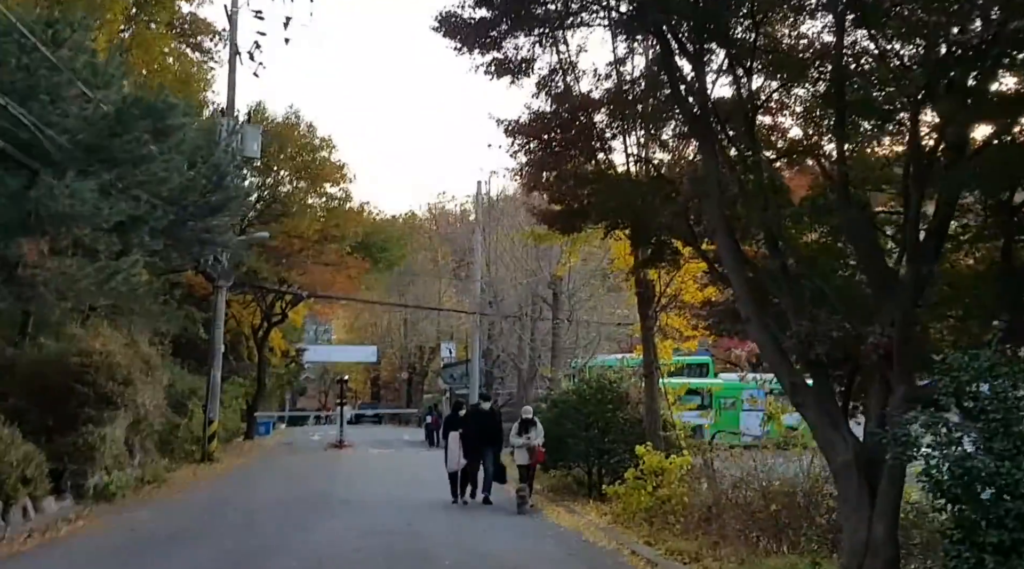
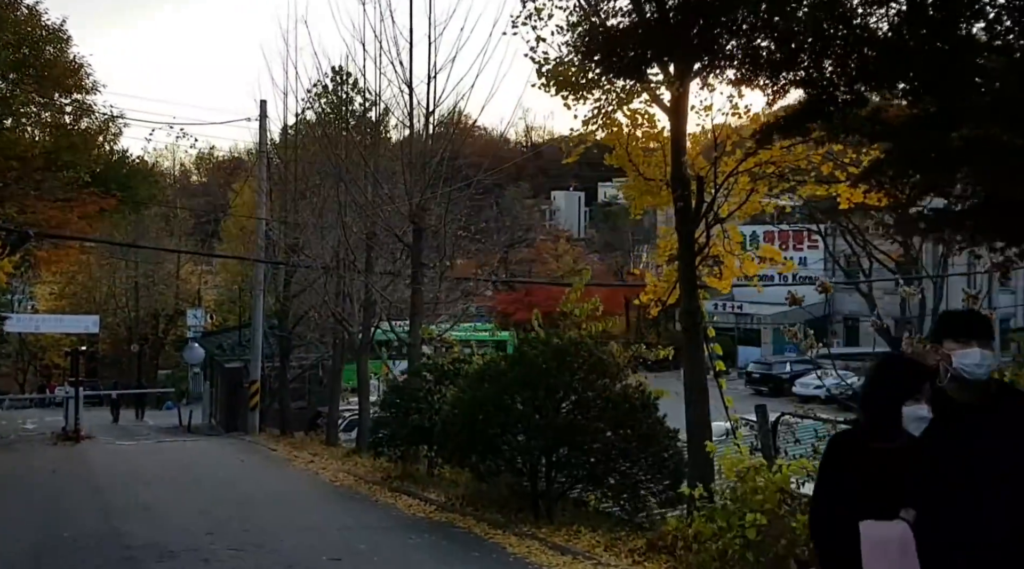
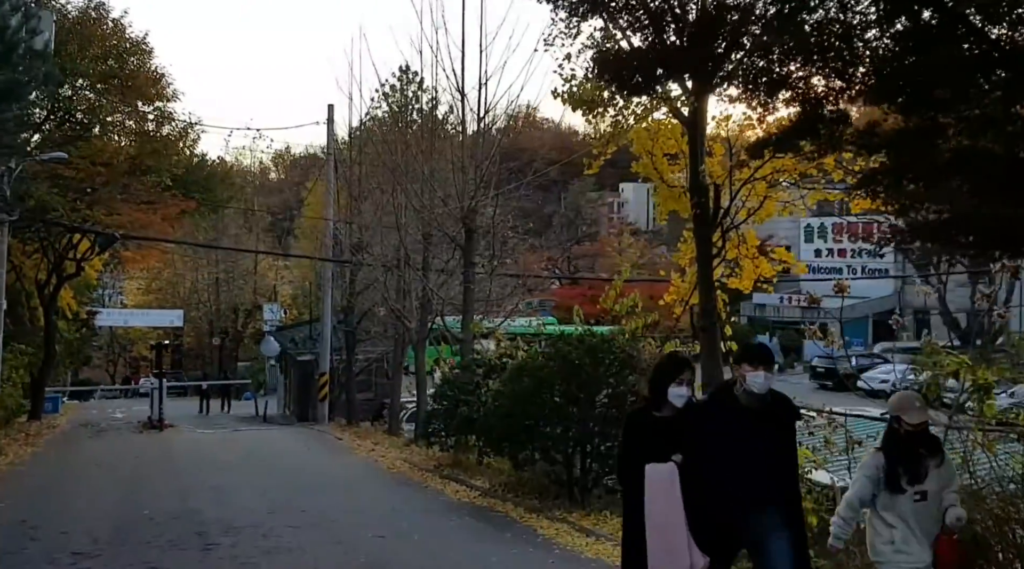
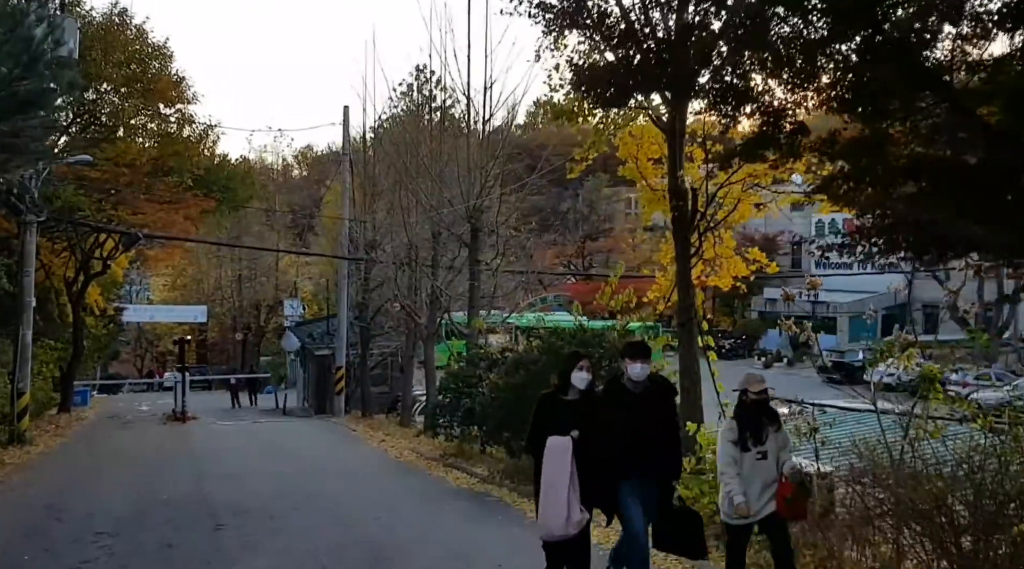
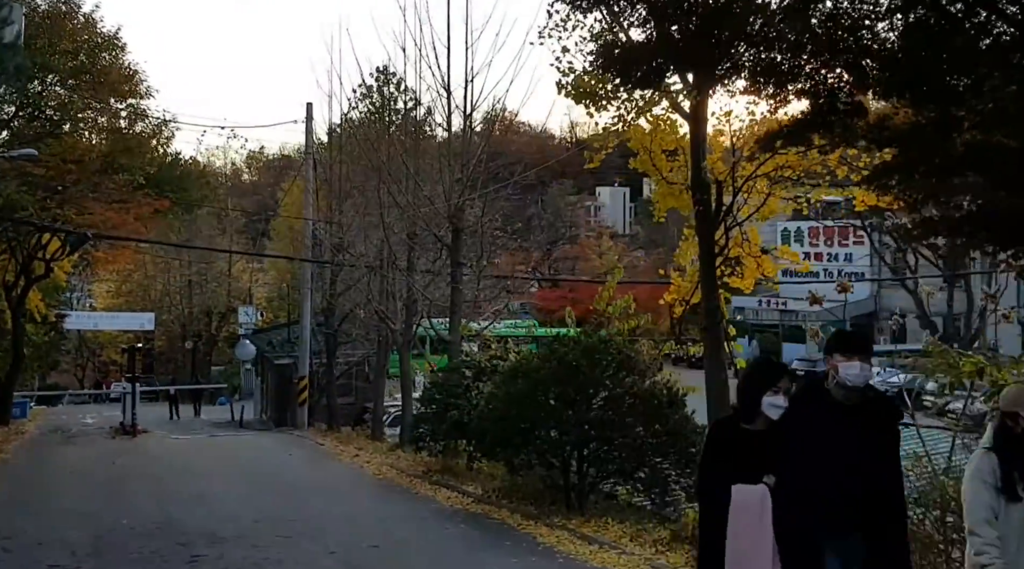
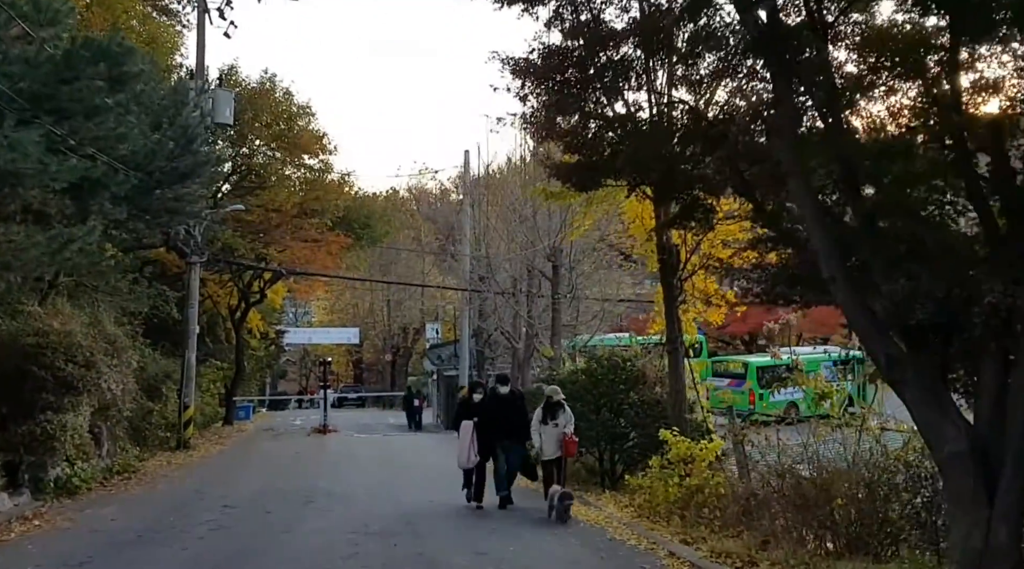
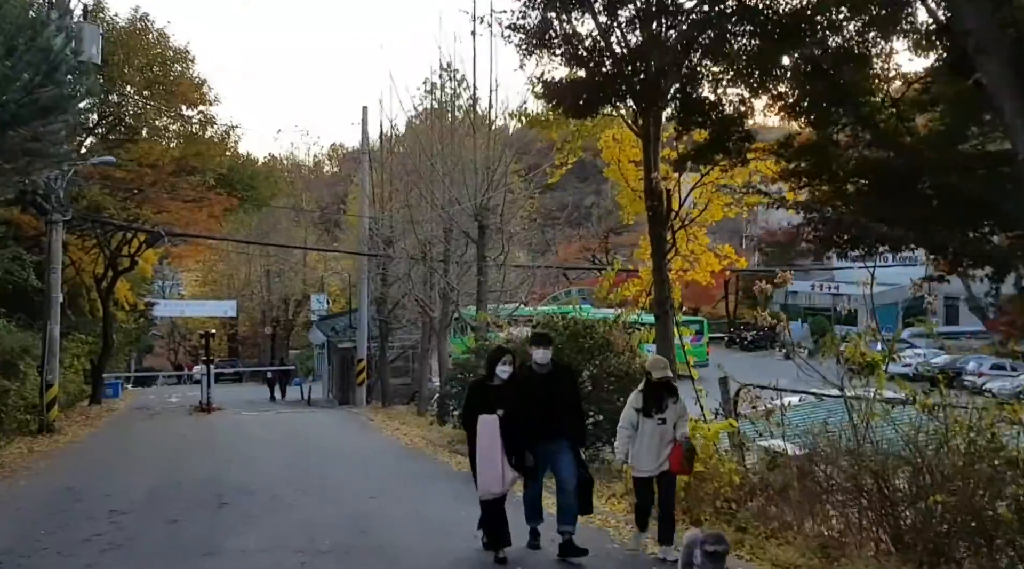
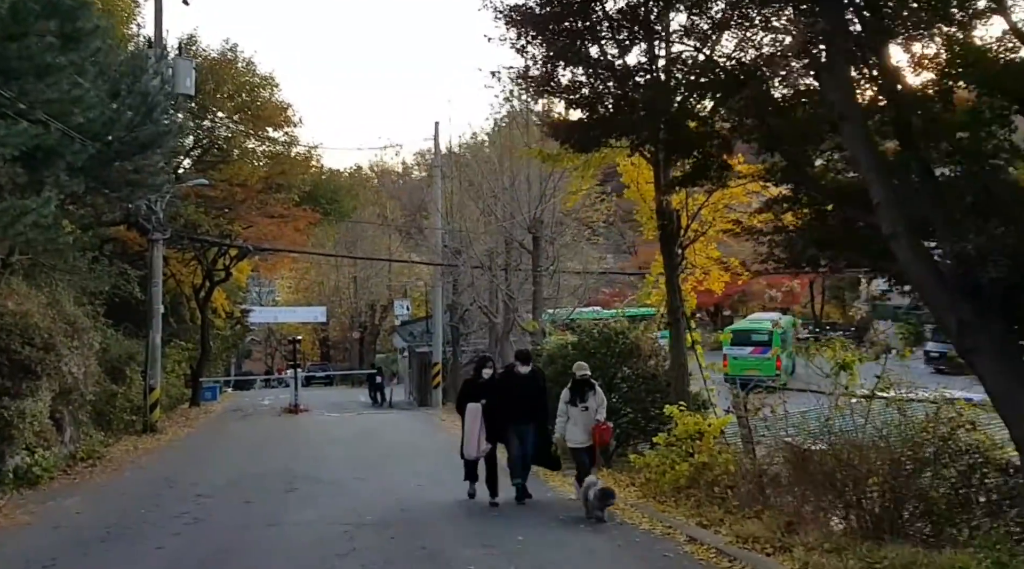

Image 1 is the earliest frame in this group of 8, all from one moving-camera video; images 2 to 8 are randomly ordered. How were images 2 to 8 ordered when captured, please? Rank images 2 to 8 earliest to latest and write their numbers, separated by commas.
6, 8, 7, 4, 3, 5, 2
